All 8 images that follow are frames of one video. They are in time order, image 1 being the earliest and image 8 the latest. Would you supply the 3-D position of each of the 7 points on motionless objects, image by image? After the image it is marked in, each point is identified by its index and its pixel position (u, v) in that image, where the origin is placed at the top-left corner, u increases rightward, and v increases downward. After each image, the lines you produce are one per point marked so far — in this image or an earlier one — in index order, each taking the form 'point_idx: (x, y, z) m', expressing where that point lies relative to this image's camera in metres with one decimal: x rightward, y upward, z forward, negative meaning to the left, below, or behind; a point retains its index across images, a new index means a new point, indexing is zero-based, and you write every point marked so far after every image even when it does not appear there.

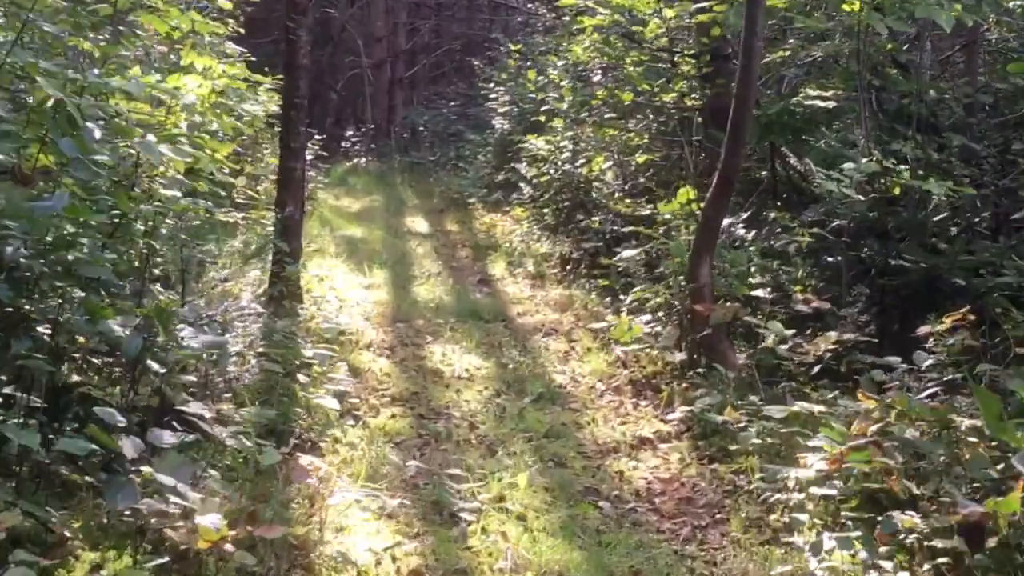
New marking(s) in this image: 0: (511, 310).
0: (0.0, -0.2, +8.1) m
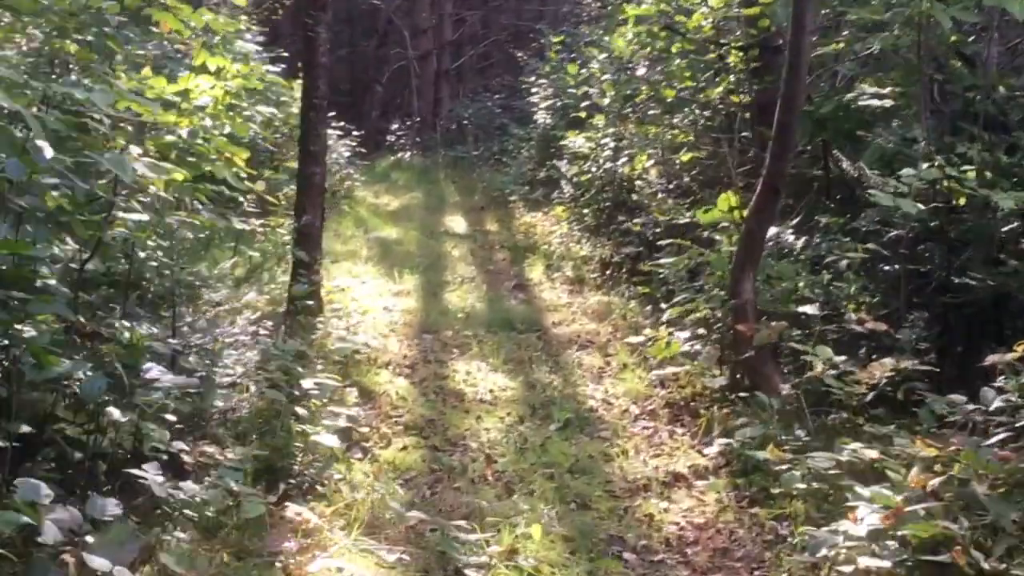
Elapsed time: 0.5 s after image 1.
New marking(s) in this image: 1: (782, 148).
0: (+0.2, -0.2, +7.7) m
1: (+1.2, +0.7, +5.0) m
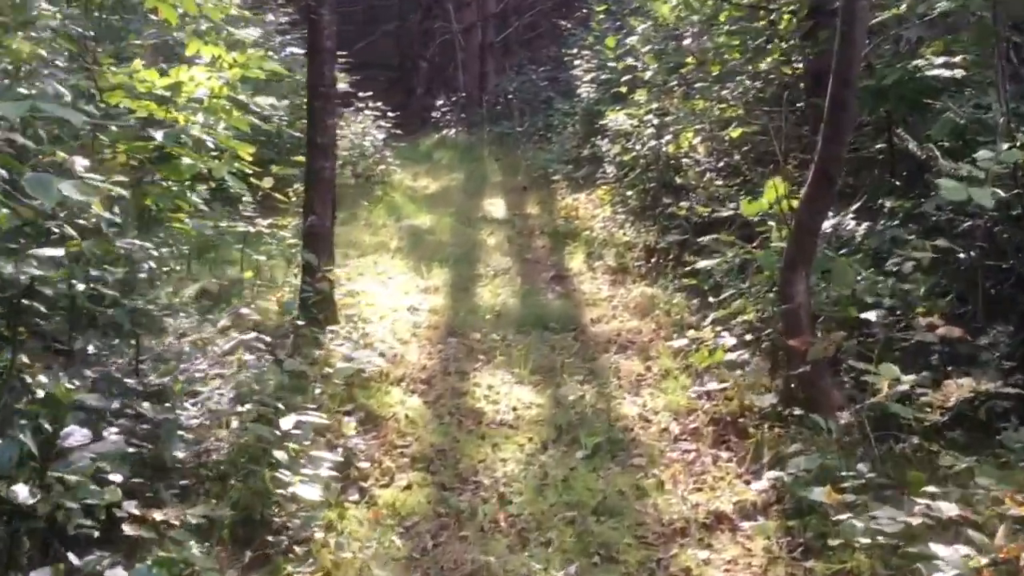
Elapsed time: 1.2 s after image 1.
0: (+0.5, -0.2, +7.1) m
1: (+1.3, +0.6, +4.4) m
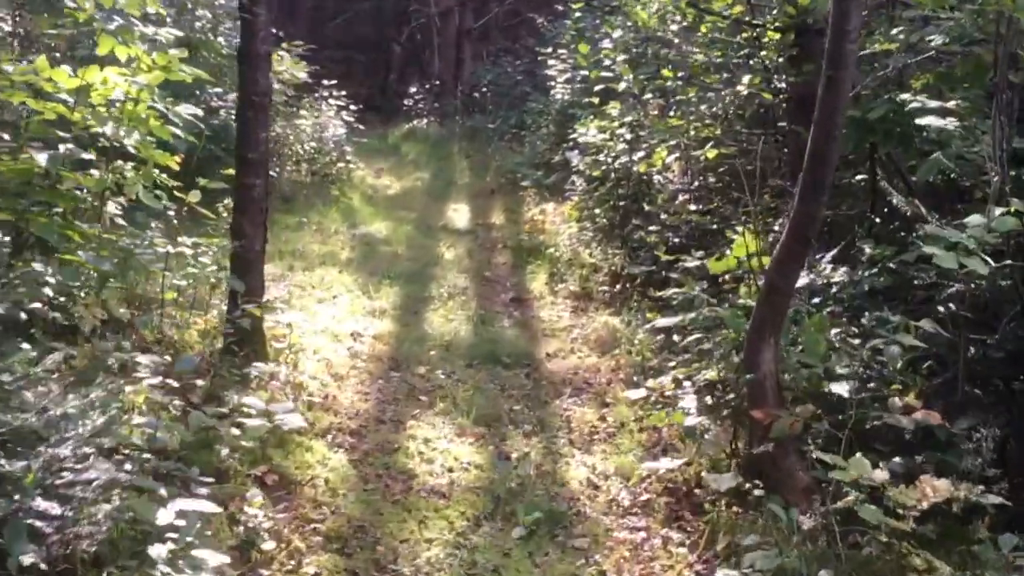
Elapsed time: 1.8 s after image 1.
0: (+0.2, -0.4, +6.6) m
1: (+1.1, +0.4, +3.9) m
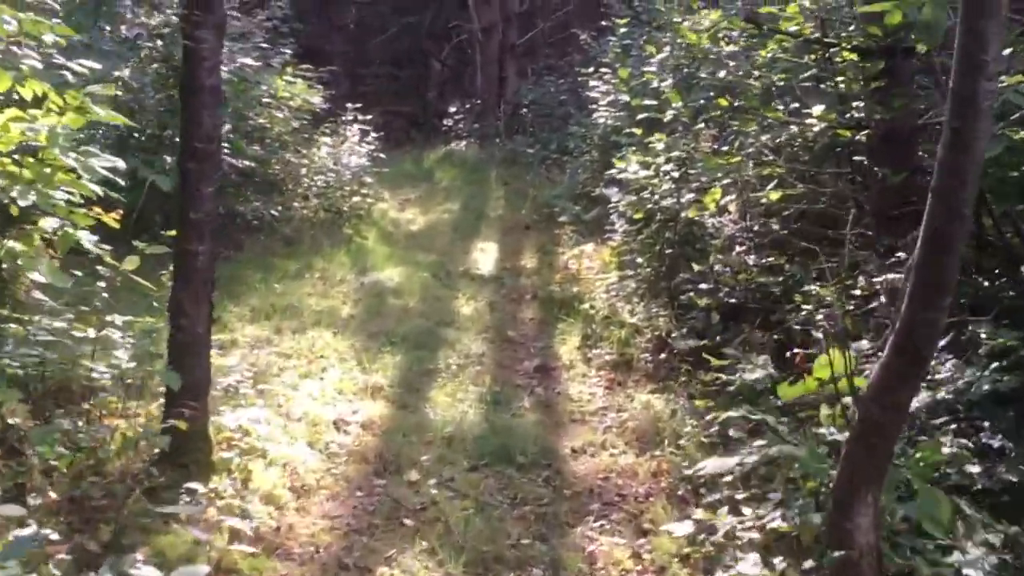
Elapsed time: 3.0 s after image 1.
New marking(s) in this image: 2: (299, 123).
0: (+0.3, -0.8, +5.4) m
1: (+1.1, 0.0, +2.7) m
2: (-1.9, +1.5, +9.6) m
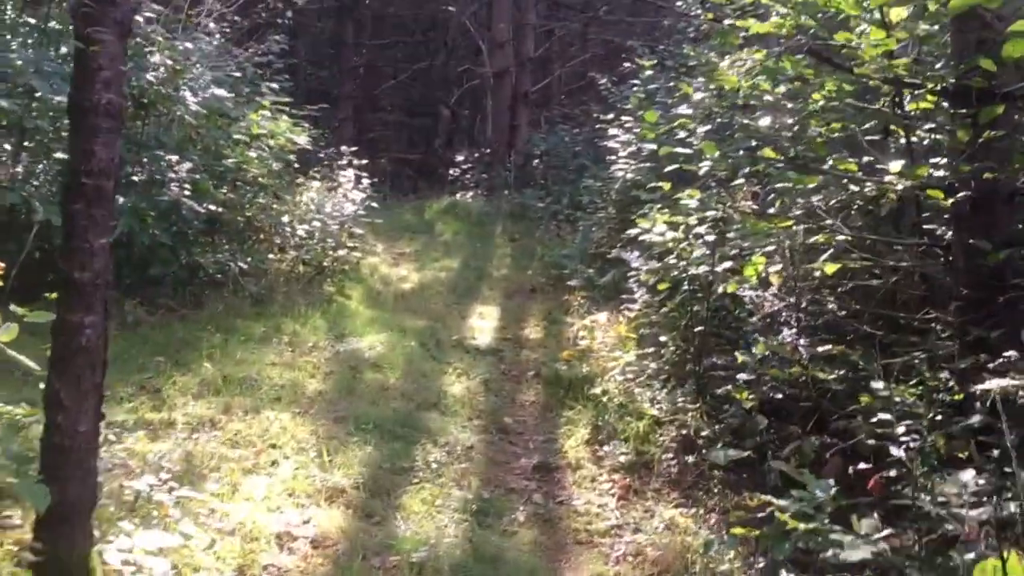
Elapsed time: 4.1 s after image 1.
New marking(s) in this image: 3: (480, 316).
0: (+0.2, -1.1, +4.3) m
1: (+1.0, -0.2, +1.6) m
2: (-1.8, +1.0, +8.6) m
3: (-0.2, -0.2, +8.2) m
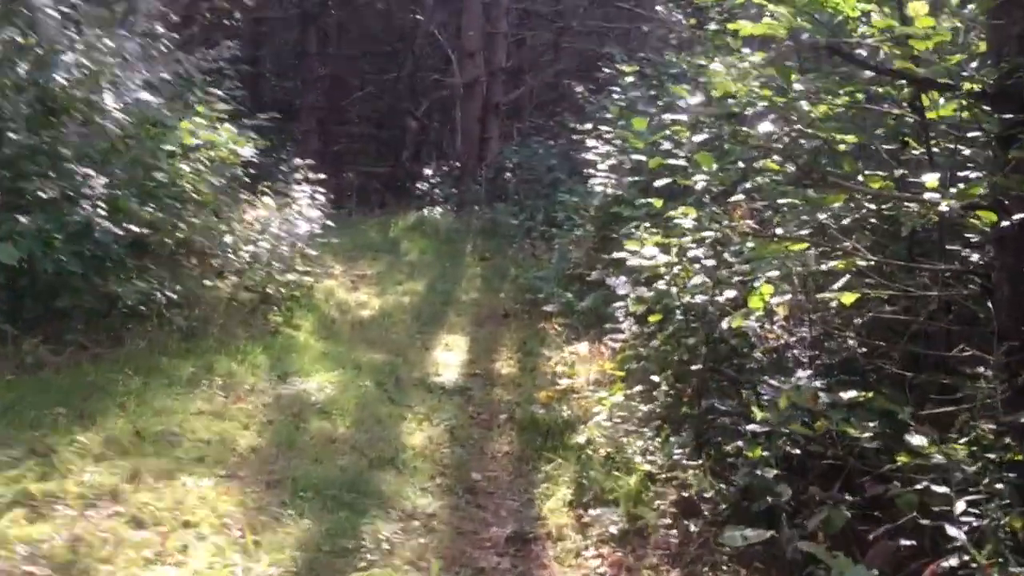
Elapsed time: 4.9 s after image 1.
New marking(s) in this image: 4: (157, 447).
0: (+0.1, -1.3, +3.4) m
1: (+1.0, -0.3, +0.7) m
2: (-2.1, +0.8, +7.7) m
3: (-0.4, -0.4, +7.3) m
4: (-1.6, -0.7, +4.9) m
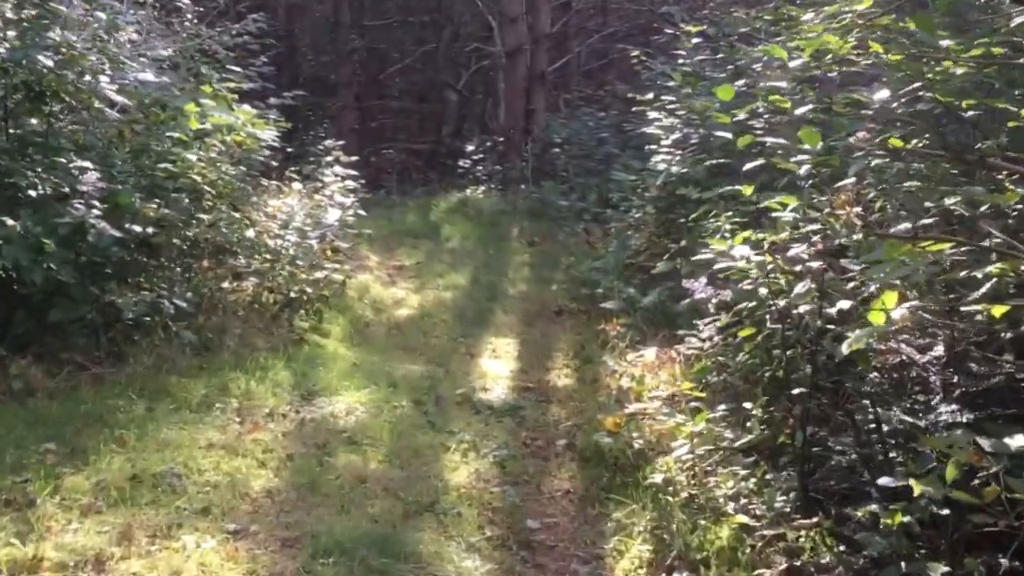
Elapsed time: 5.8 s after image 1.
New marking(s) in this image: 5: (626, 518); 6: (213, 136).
0: (+0.3, -1.3, +2.6) m
1: (+1.0, -0.5, -0.2) m
2: (-1.7, +0.8, +6.9) m
3: (-0.1, -0.4, +6.5) m
4: (-1.4, -0.8, +4.1) m
5: (+0.4, -0.9, +4.4) m
6: (-1.8, +0.9, +6.6) m
